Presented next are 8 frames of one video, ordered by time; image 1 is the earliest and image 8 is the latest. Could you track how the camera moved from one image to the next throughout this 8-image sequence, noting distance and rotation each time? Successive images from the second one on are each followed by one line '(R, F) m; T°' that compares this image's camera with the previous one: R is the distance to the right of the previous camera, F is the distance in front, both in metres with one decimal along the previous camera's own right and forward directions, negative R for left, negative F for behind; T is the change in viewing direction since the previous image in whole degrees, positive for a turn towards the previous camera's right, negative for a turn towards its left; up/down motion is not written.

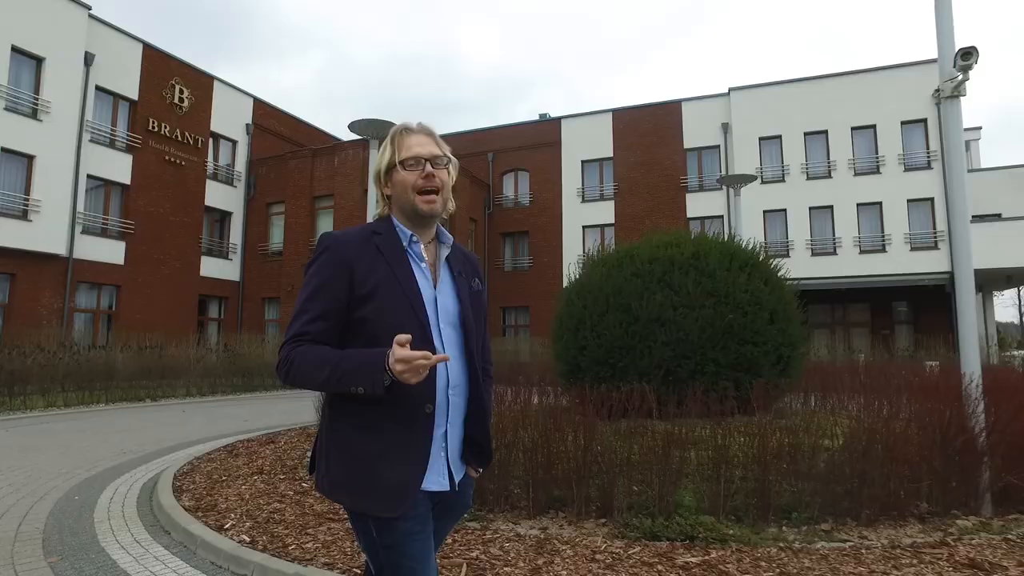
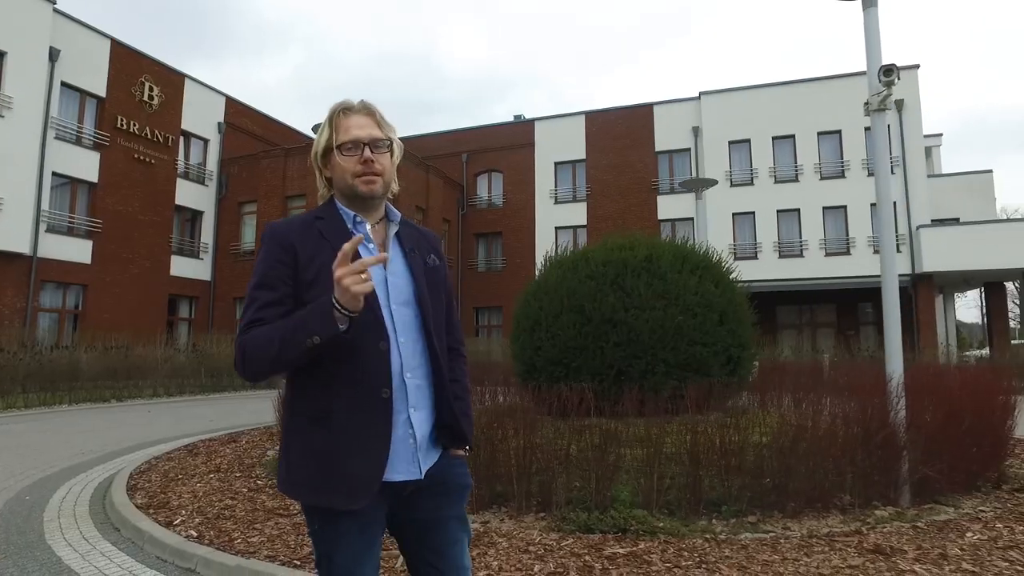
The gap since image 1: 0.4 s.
(+0.3, -0.2) m; +2°
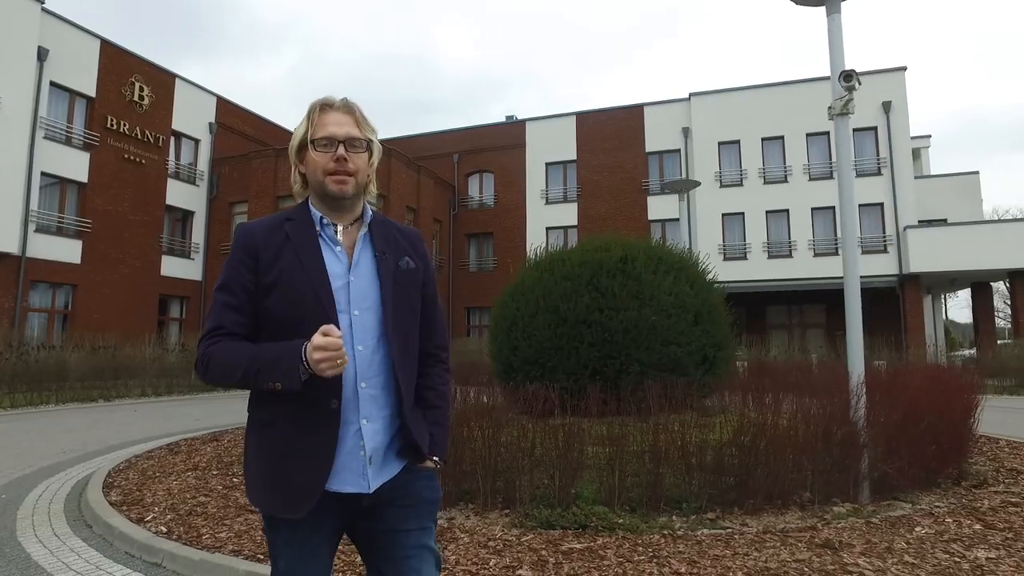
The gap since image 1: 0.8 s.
(+0.2, -0.1) m; 0°
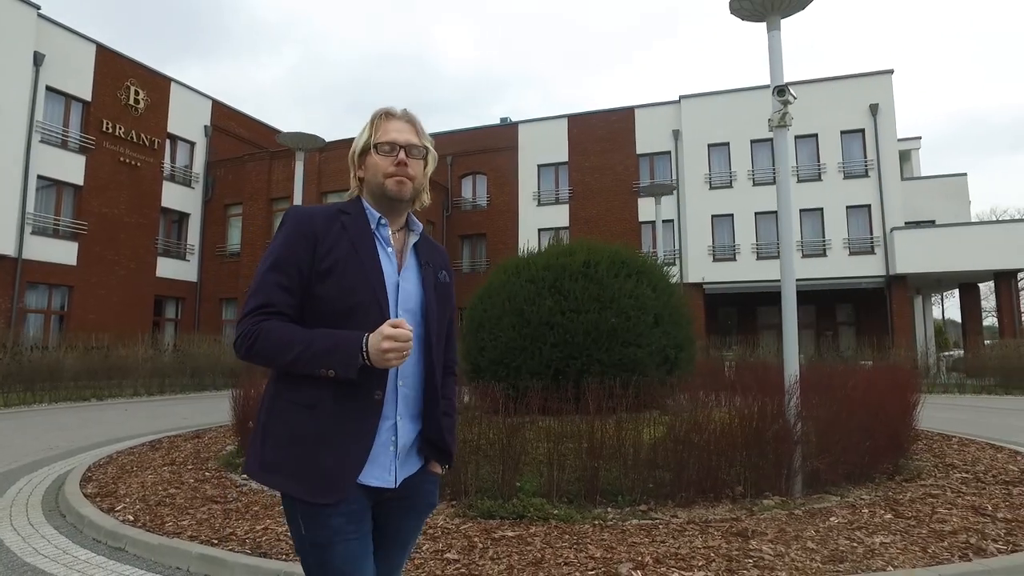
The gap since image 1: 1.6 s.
(+0.4, -0.3) m; 0°
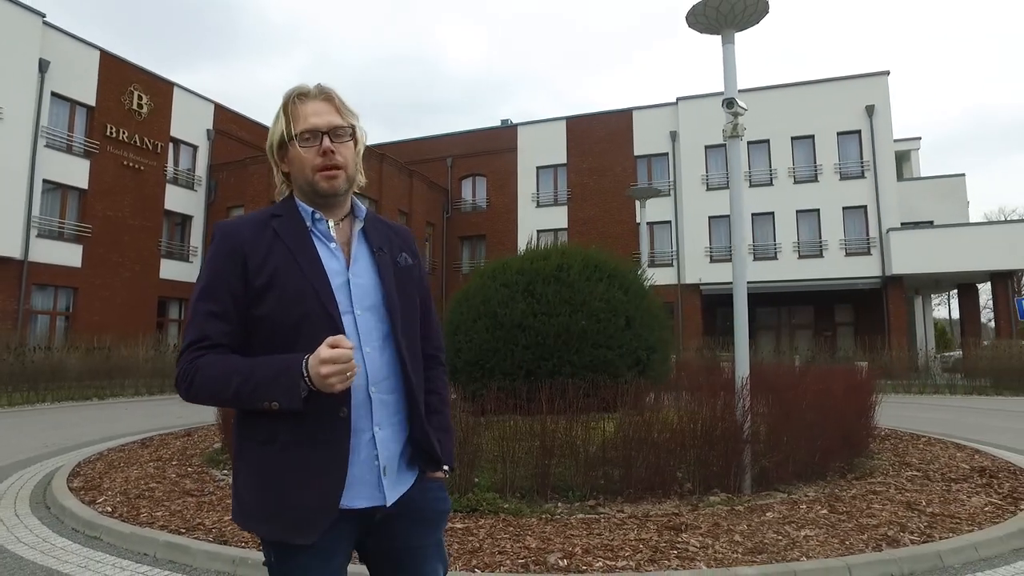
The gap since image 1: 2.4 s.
(+0.4, -0.3) m; -1°
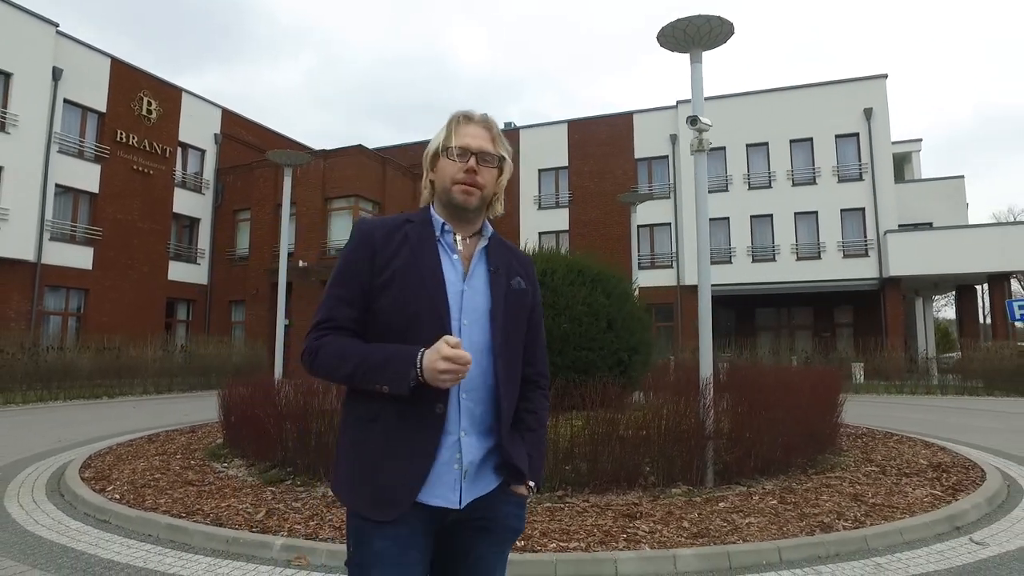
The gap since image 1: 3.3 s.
(+0.3, -0.4) m; -1°
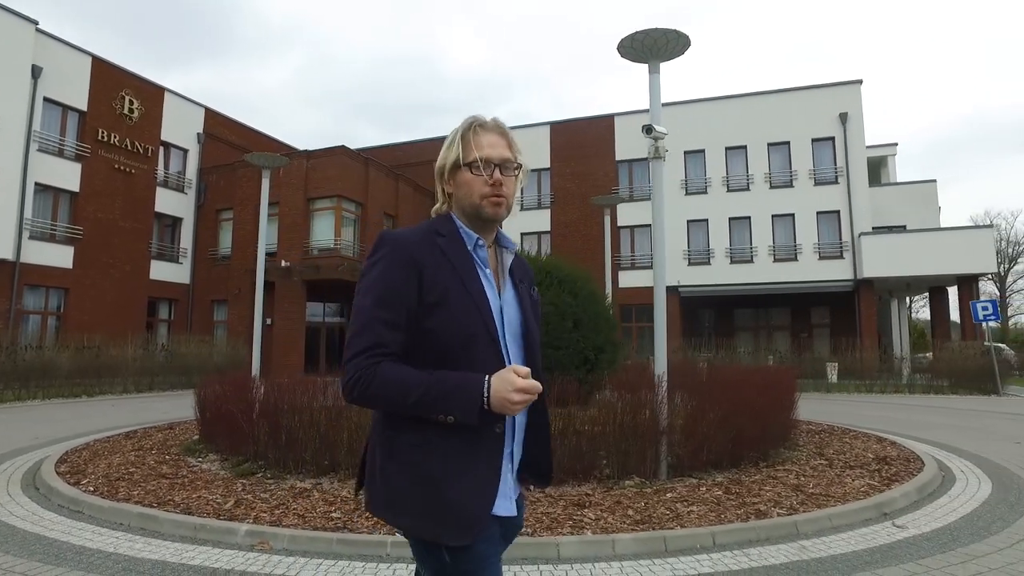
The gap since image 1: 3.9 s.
(+0.2, -0.3) m; +1°
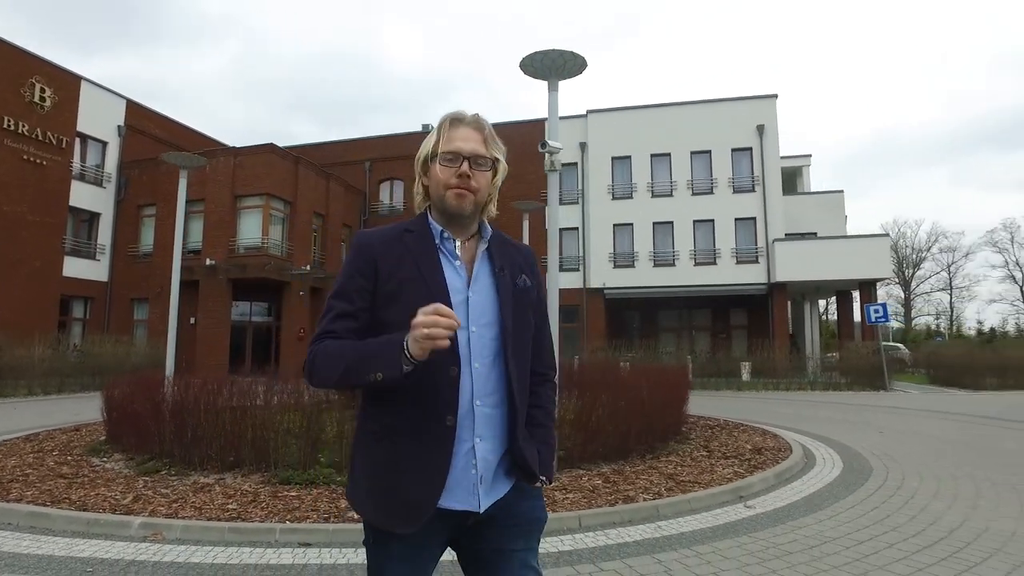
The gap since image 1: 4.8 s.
(+0.4, -0.4) m; +5°
